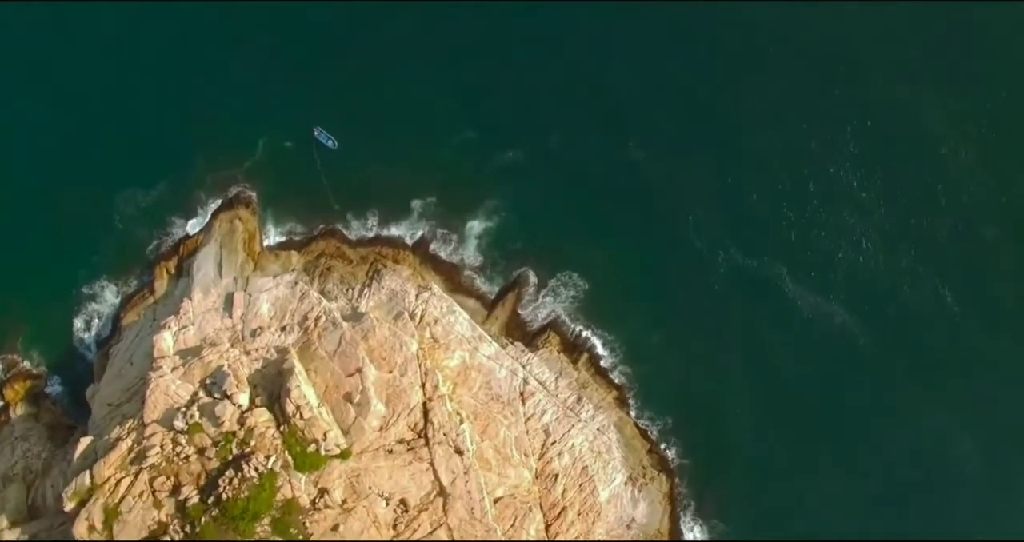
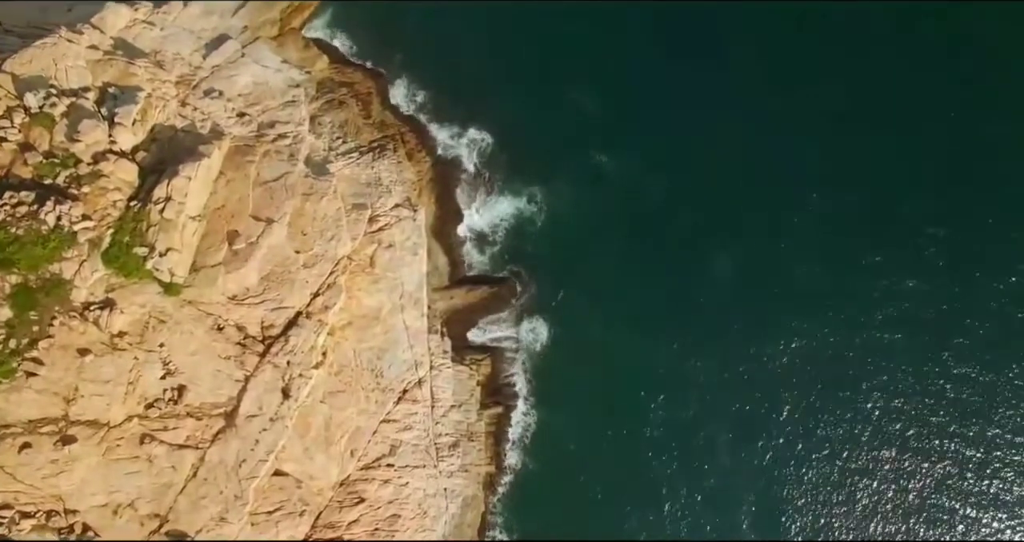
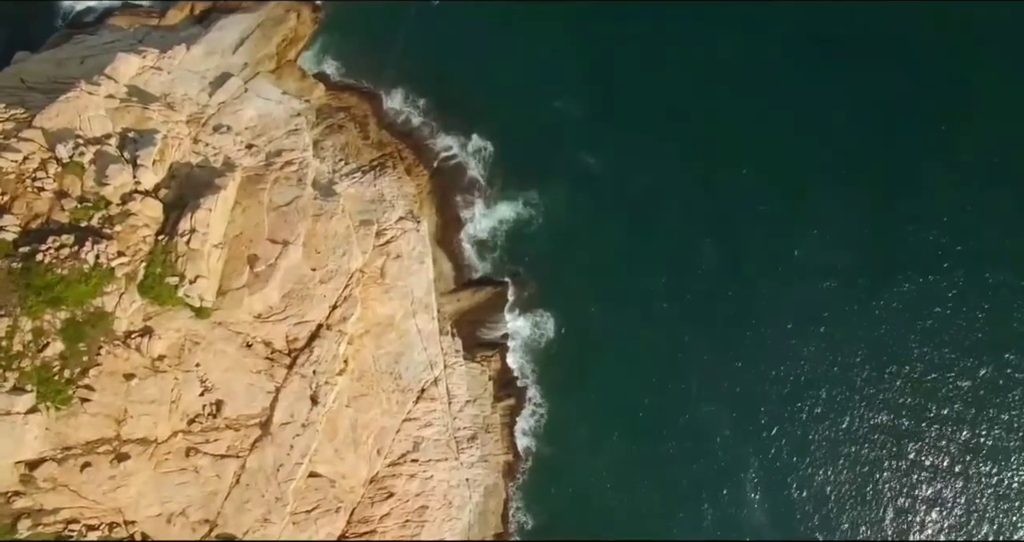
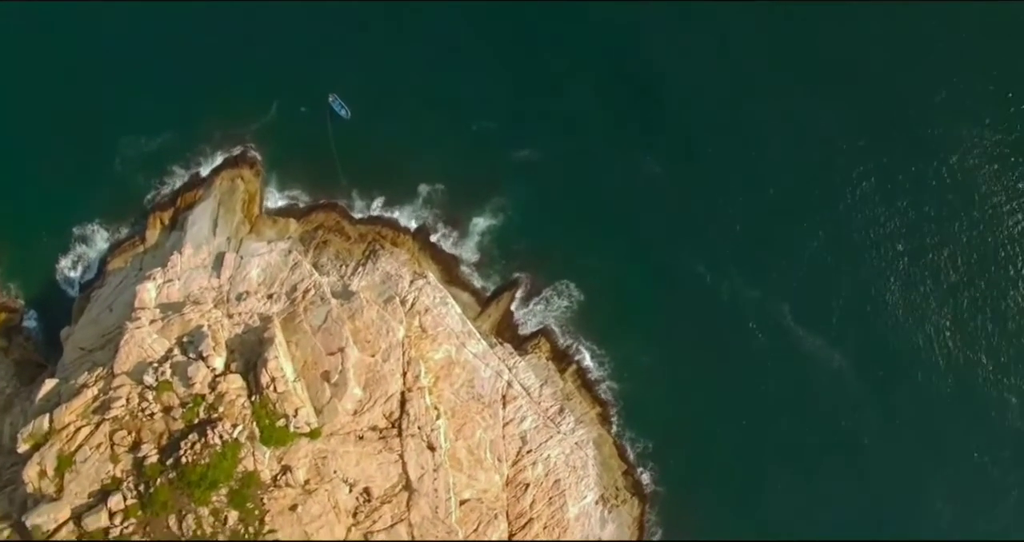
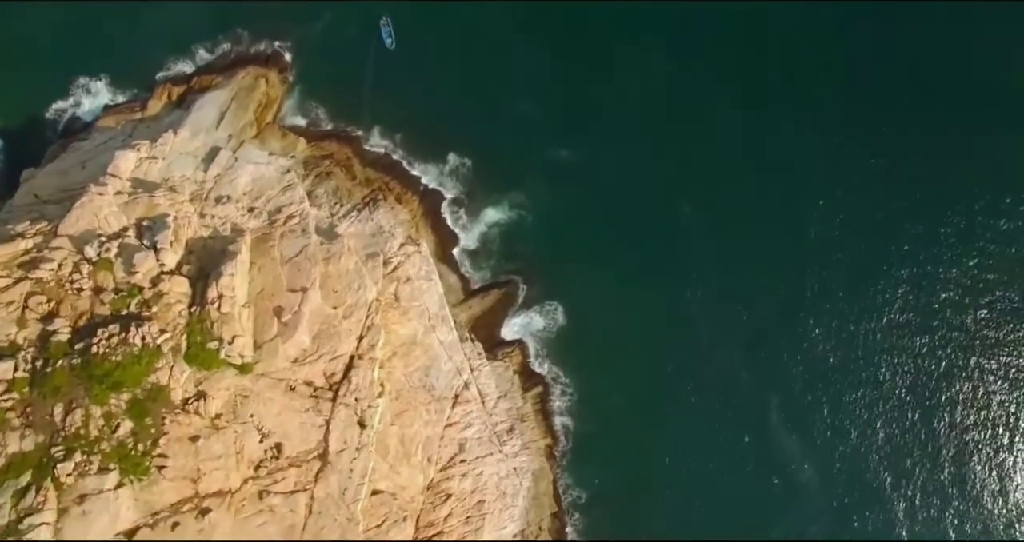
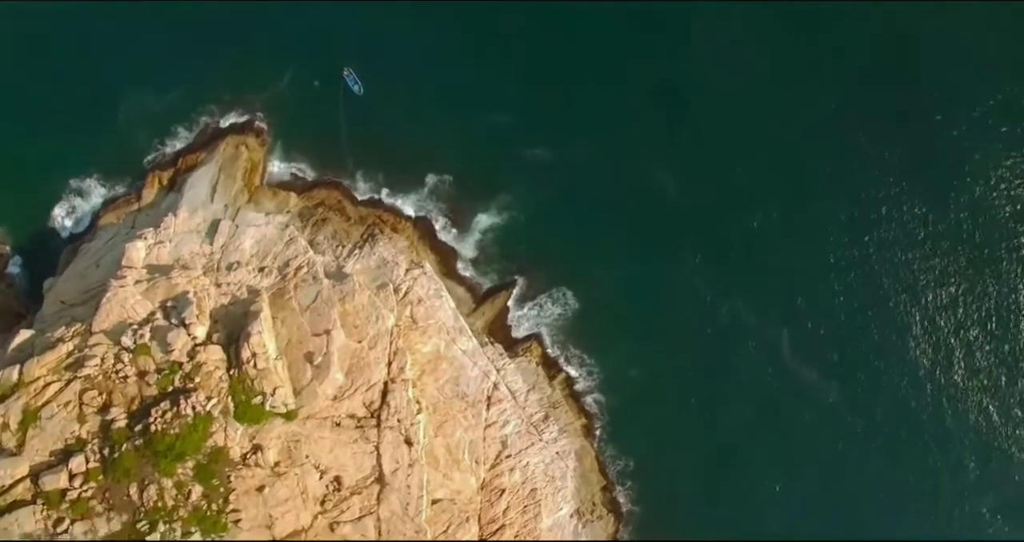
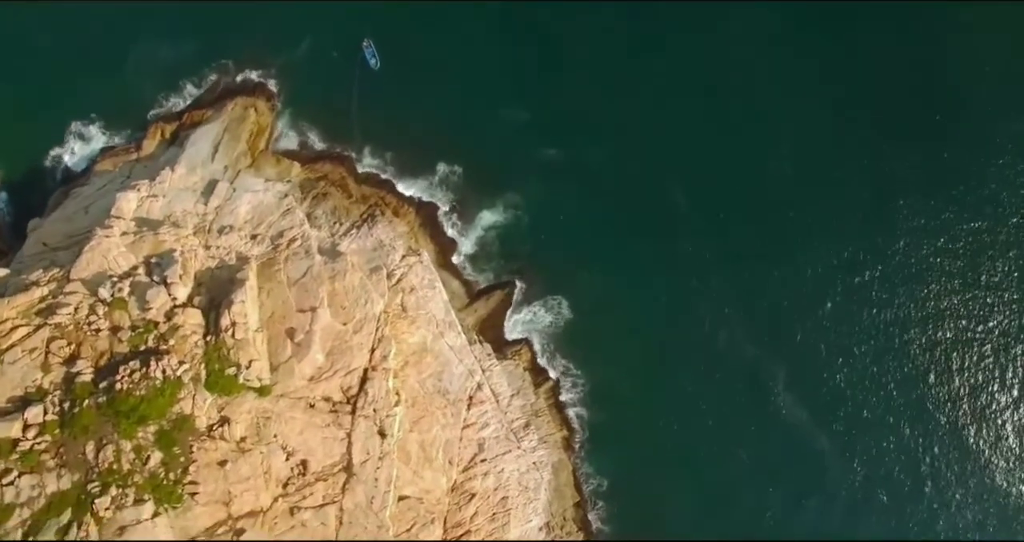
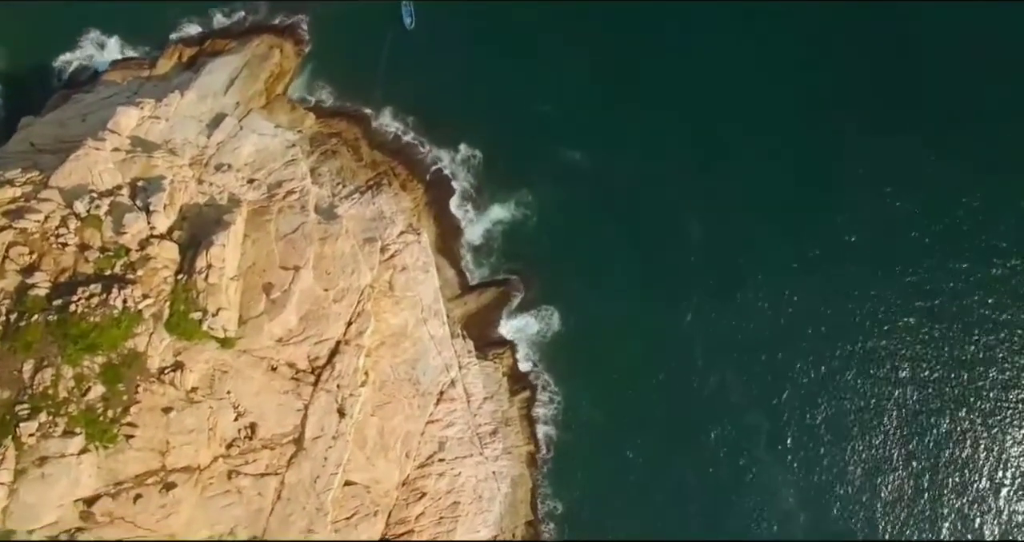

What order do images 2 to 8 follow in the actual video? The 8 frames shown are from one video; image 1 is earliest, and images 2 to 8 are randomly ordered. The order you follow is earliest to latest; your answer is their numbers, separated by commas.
4, 6, 7, 5, 8, 3, 2
